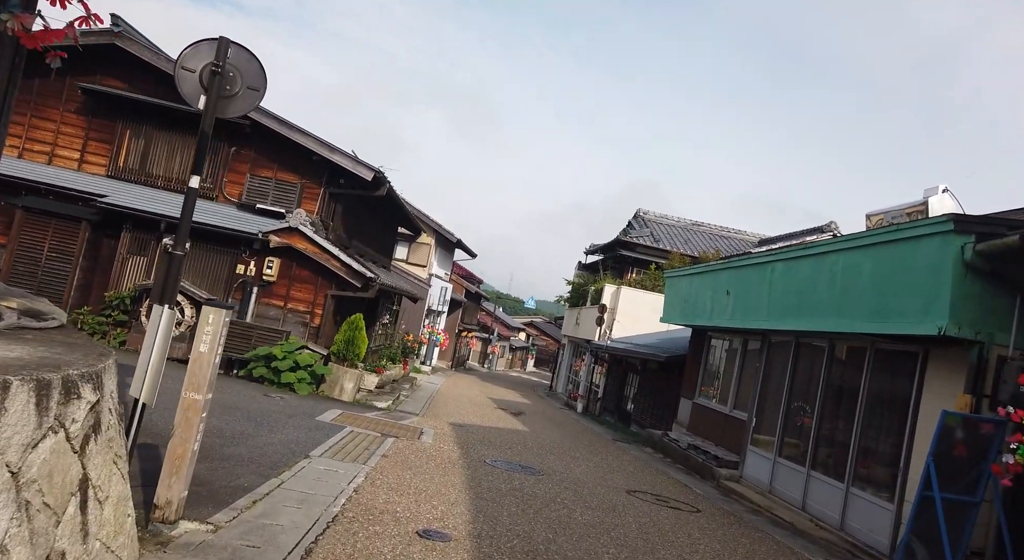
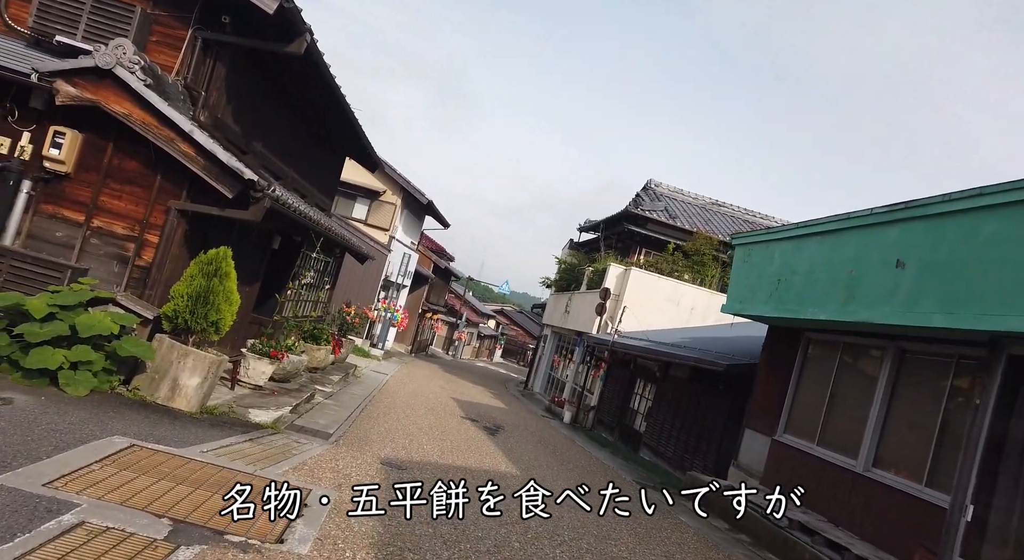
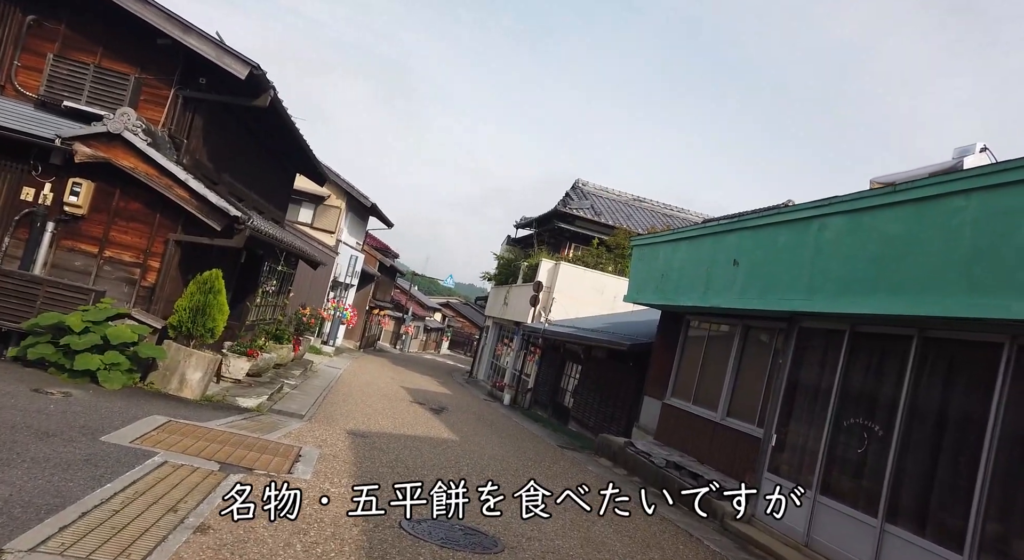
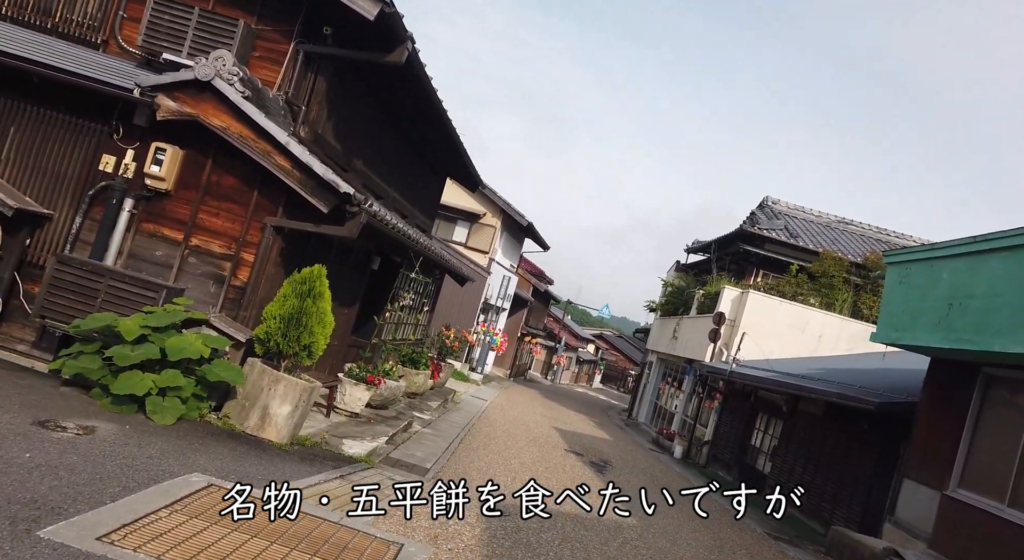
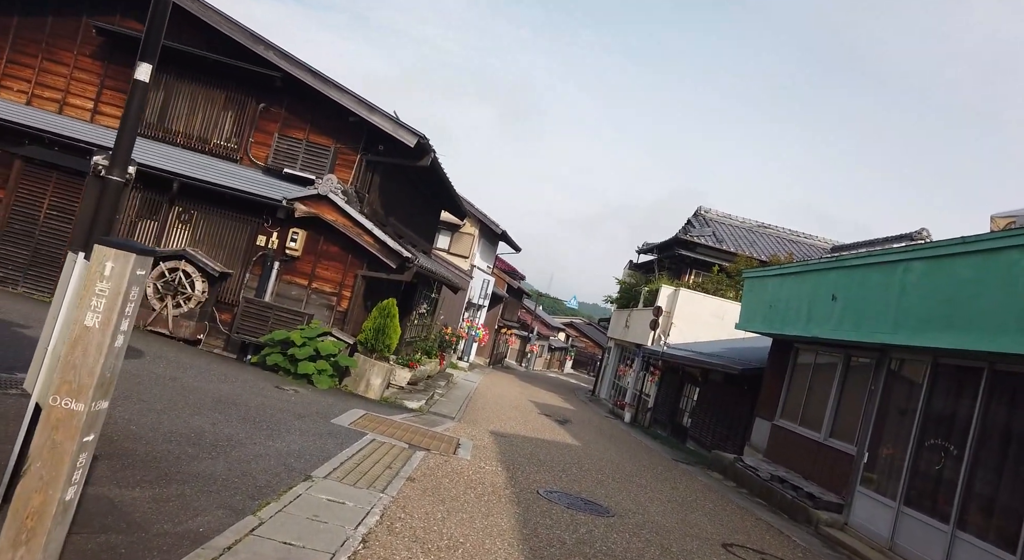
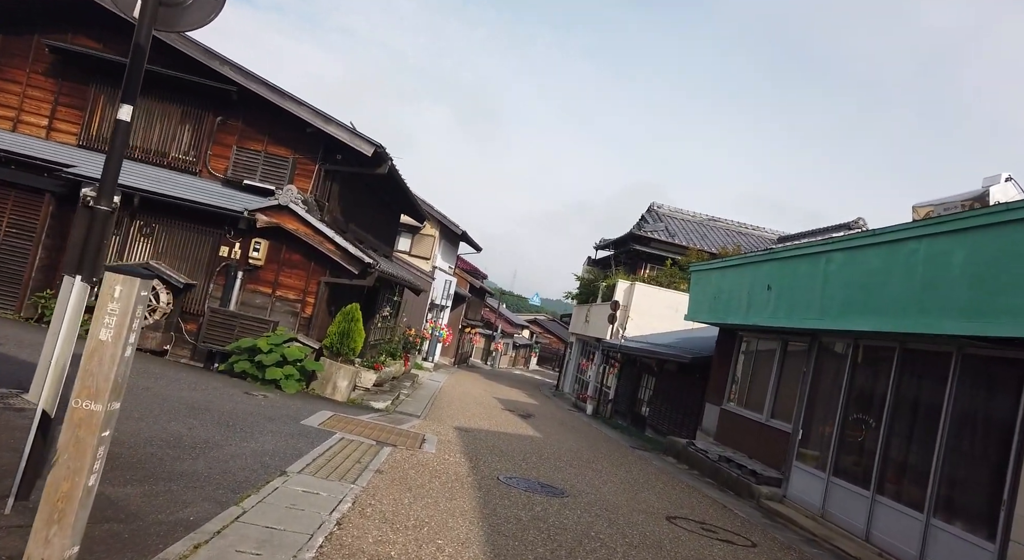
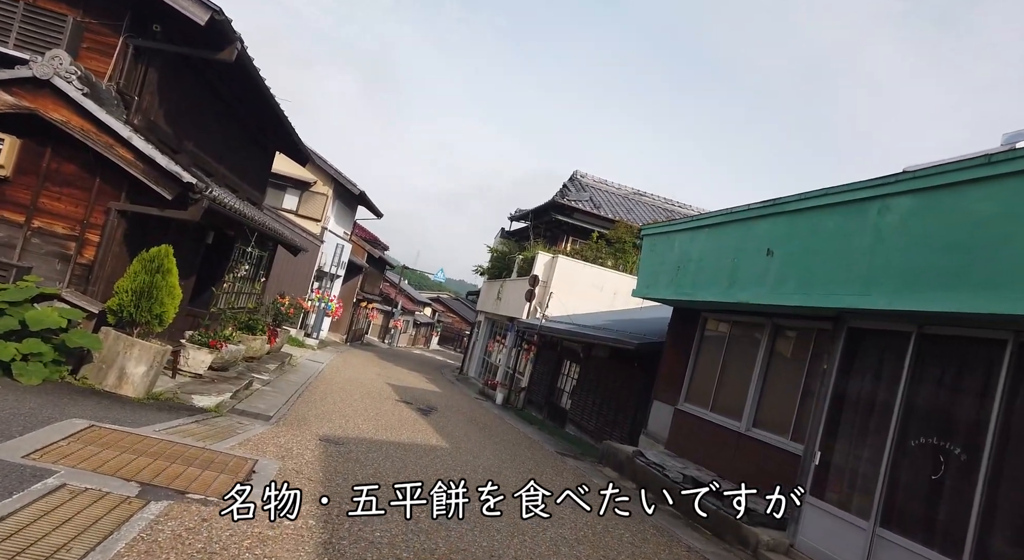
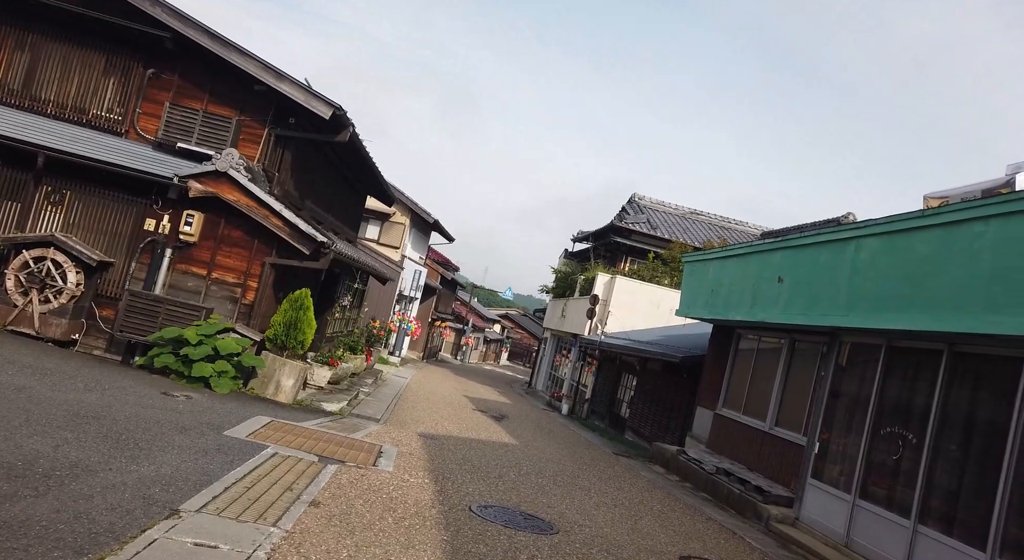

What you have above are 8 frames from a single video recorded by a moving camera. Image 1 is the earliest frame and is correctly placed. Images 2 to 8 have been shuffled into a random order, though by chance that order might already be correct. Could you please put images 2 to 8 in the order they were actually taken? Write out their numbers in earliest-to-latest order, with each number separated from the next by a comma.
6, 5, 8, 3, 7, 2, 4
